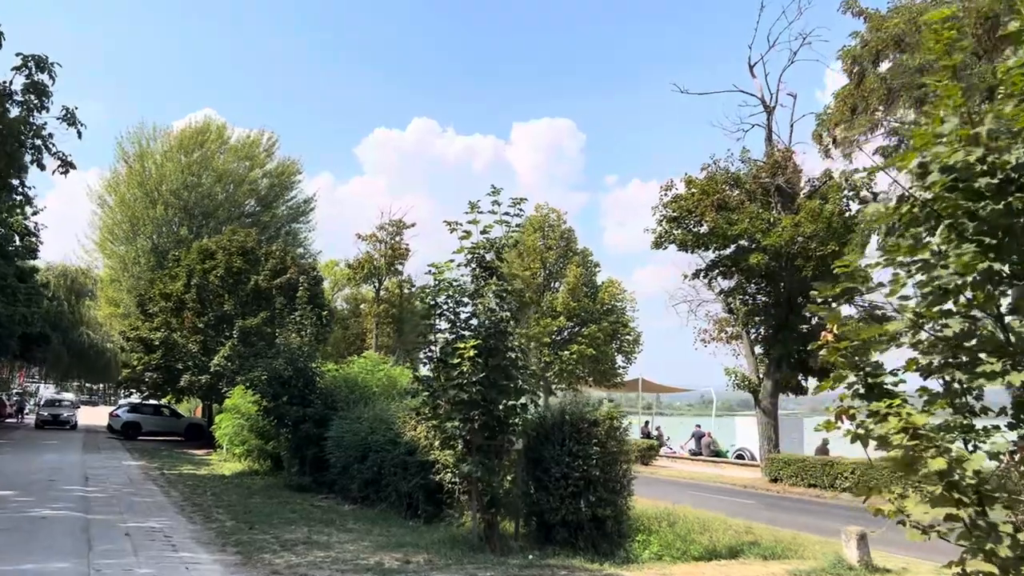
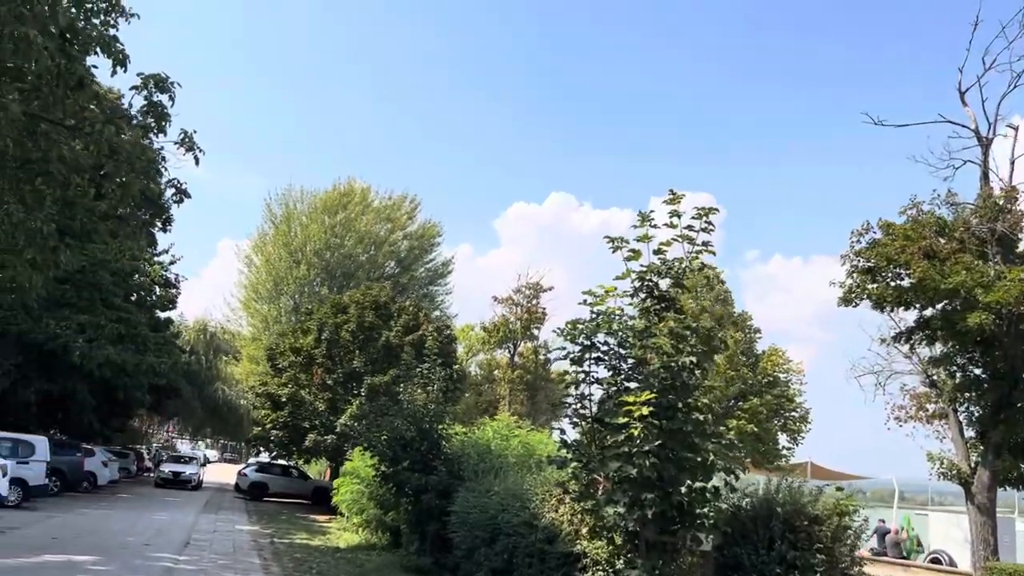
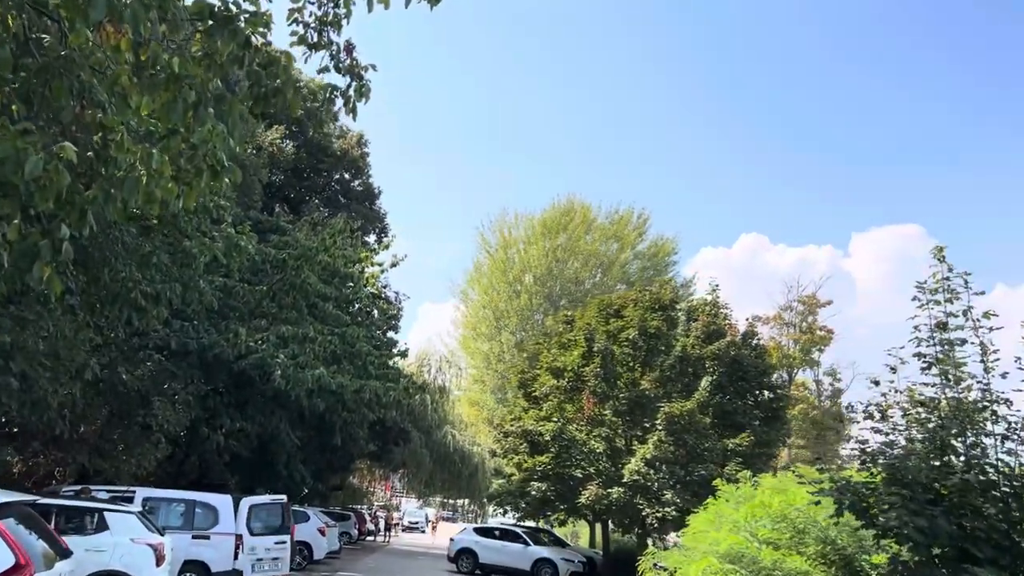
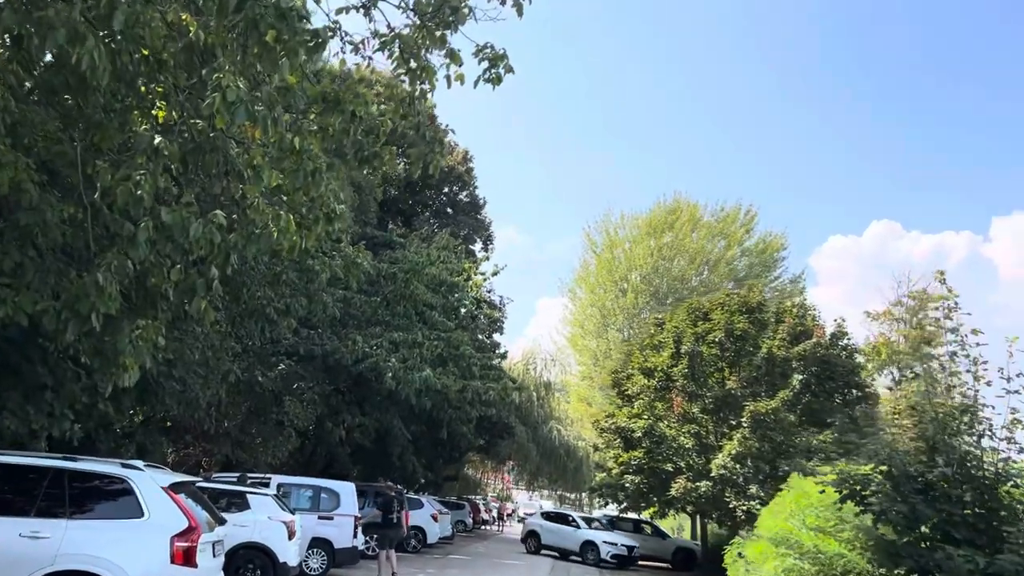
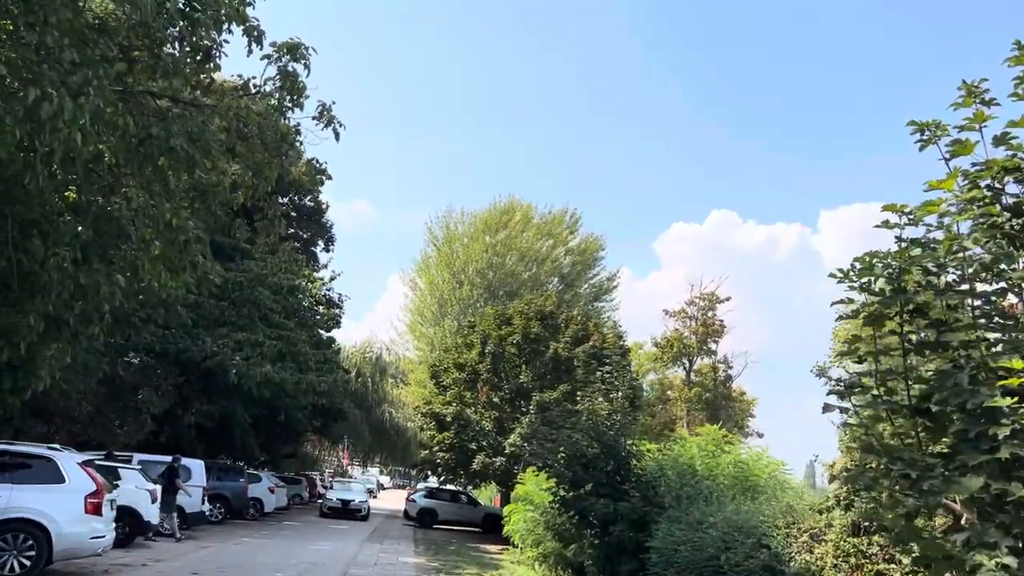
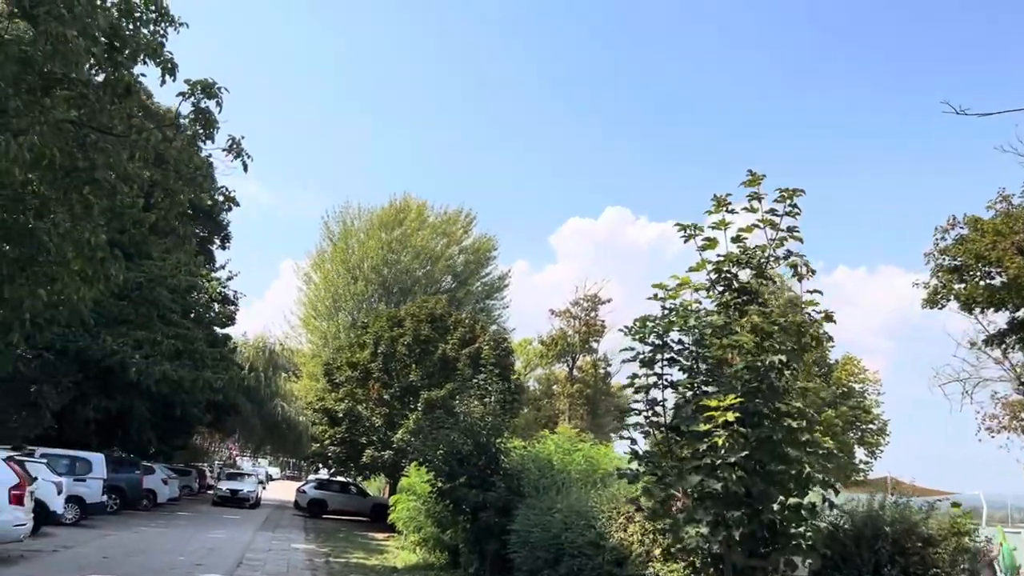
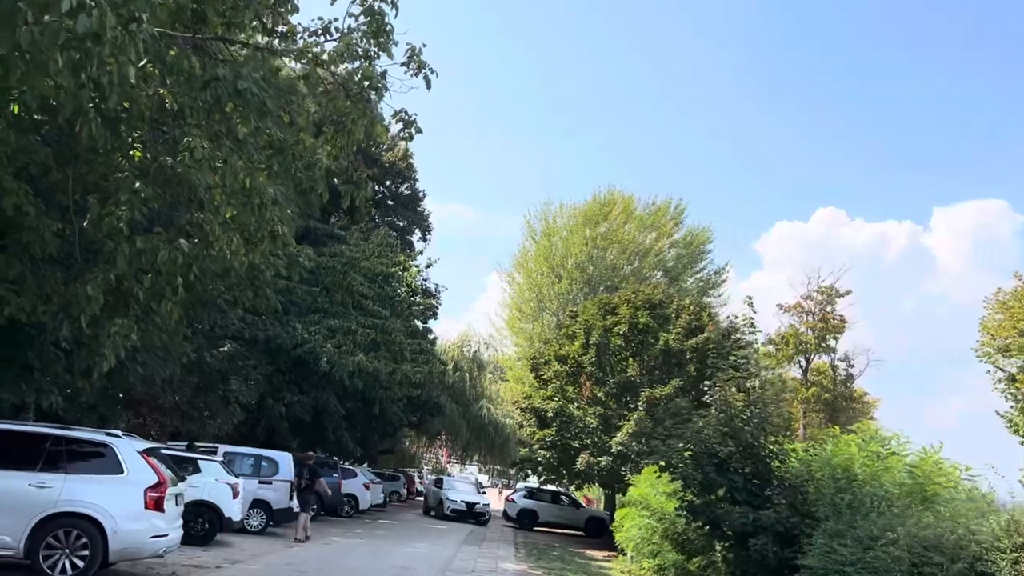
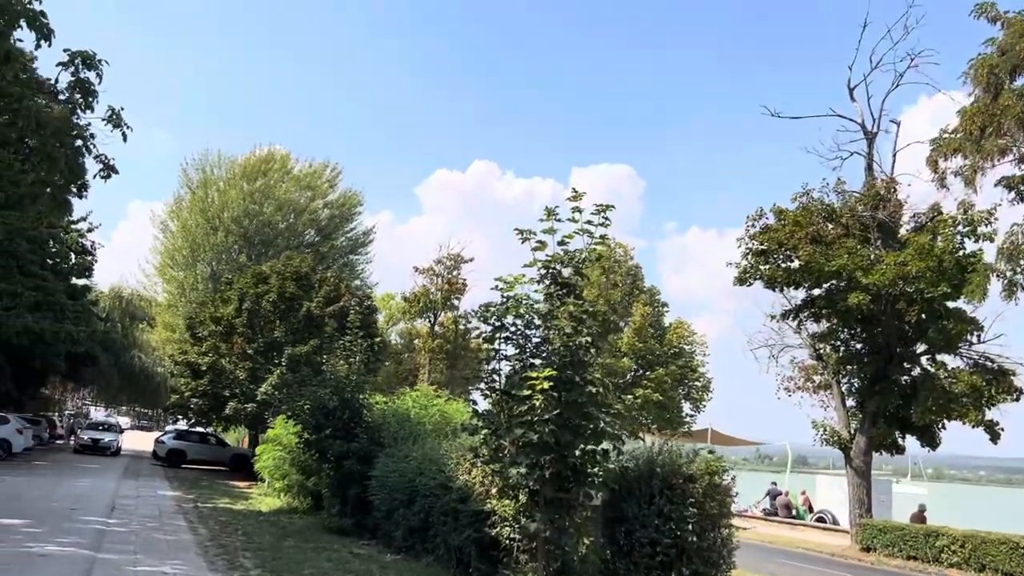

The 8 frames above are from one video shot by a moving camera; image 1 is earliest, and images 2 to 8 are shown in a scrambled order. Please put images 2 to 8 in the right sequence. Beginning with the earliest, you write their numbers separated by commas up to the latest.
8, 2, 6, 5, 7, 4, 3
